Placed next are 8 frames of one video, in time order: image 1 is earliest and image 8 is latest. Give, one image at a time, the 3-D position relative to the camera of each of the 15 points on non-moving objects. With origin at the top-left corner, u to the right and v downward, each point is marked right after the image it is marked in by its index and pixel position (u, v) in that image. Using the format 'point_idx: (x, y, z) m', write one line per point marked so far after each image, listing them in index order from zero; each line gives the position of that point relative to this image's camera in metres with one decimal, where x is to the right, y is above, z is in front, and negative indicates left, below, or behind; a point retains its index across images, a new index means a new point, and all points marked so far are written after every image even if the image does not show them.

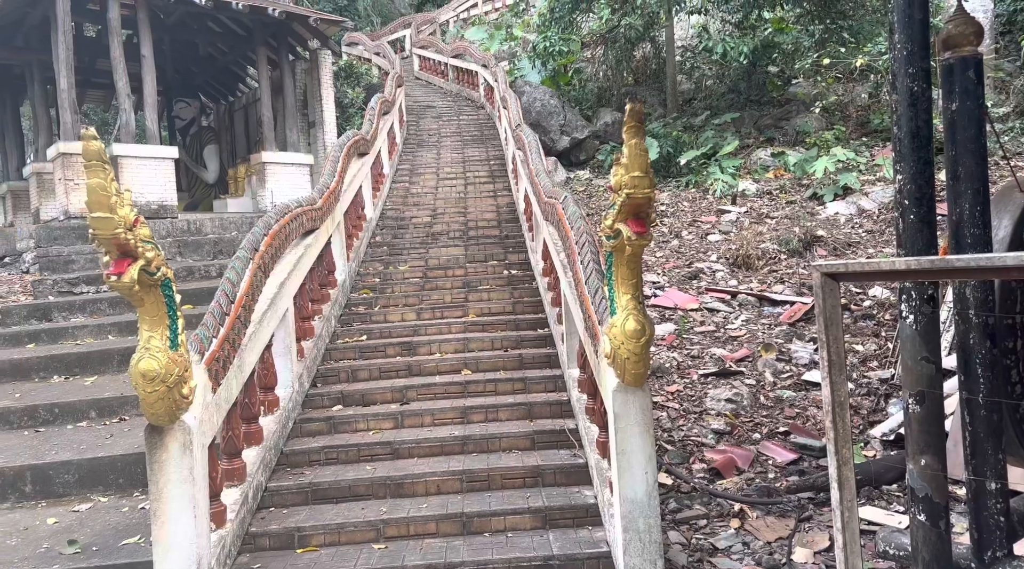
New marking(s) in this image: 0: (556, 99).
0: (+0.8, +3.2, +16.8) m
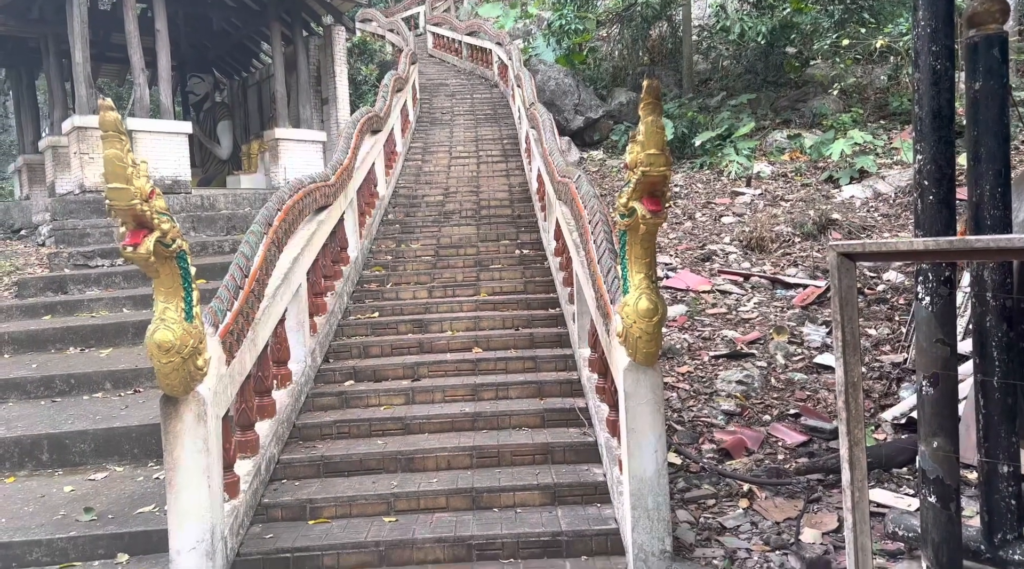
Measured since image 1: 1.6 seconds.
0: (+1.0, +3.6, +16.7) m
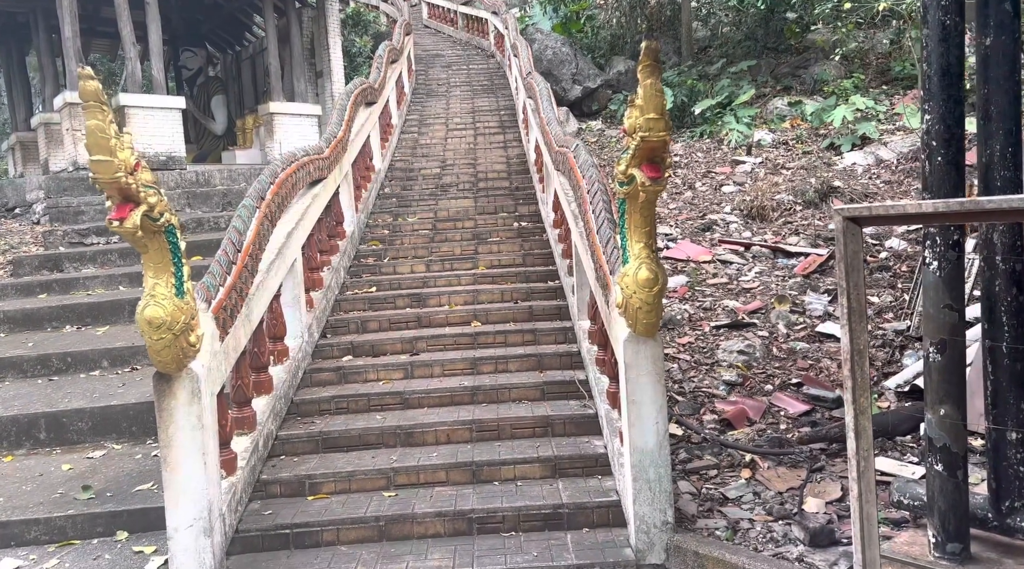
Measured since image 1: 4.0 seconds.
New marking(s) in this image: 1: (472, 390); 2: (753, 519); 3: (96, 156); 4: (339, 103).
0: (+1.0, +4.1, +16.6) m
1: (-0.3, -0.7, +6.2) m
2: (+1.2, -1.2, +4.8) m
3: (-1.8, +0.6, +4.3) m
4: (-1.7, +1.8, +9.7) m
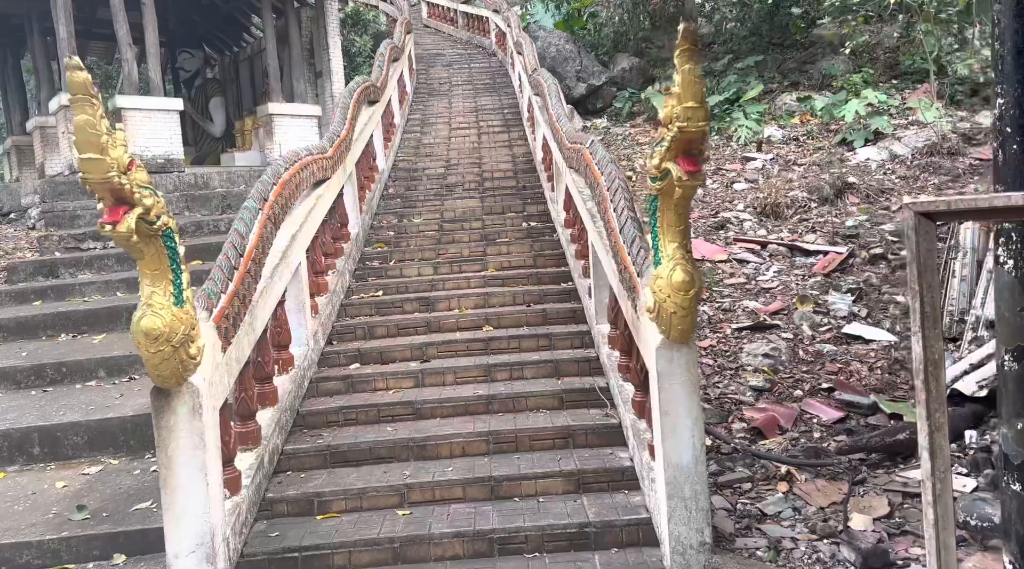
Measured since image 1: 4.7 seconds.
0: (+1.0, +4.1, +16.3) m
1: (-0.2, -0.7, +5.9) m
2: (+1.3, -1.2, +4.5) m
3: (-1.8, +0.5, +4.0) m
4: (-1.7, +1.8, +9.4) m
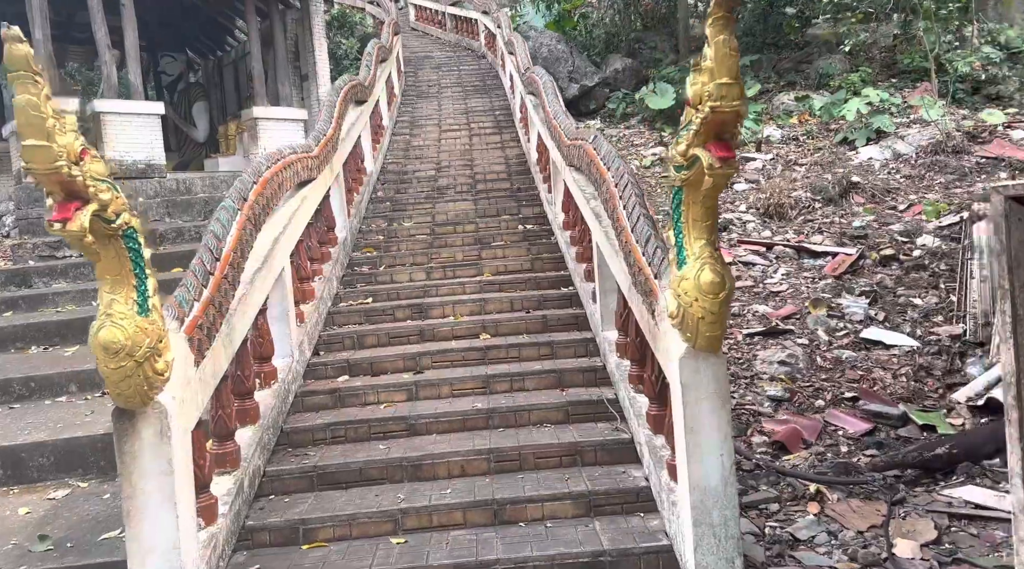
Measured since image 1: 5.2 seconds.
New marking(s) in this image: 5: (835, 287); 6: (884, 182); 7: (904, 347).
0: (+0.9, +4.0, +15.9) m
1: (-0.1, -0.7, +5.5) m
2: (+1.4, -1.2, +4.1) m
3: (-1.7, +0.5, +3.5) m
4: (-1.7, +1.7, +8.9) m
5: (+2.7, 0.0, +7.8) m
6: (+3.9, +1.1, +10.0) m
7: (+2.7, -0.4, +6.6) m
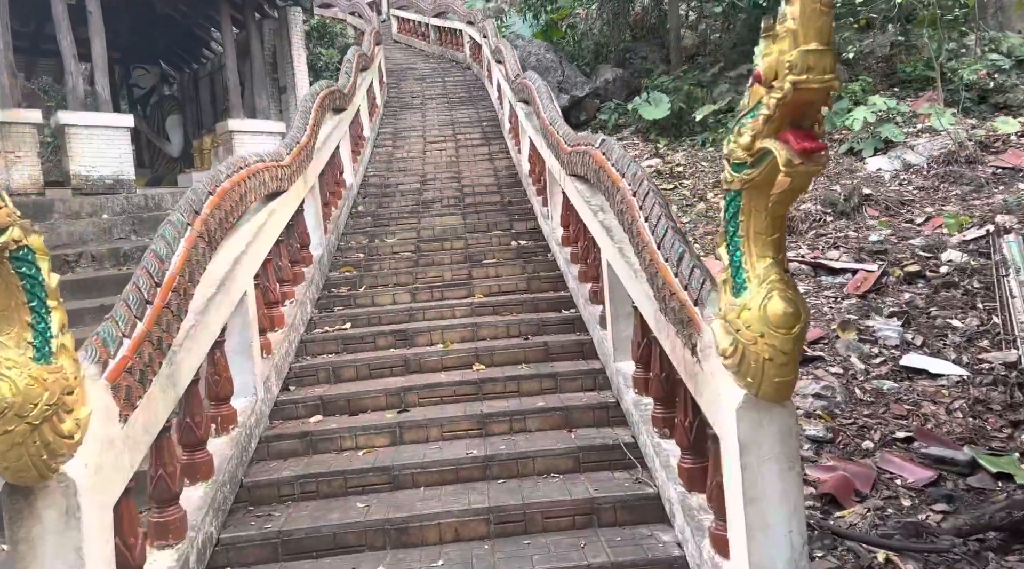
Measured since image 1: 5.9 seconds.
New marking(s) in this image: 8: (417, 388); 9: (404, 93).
0: (+0.7, +3.7, +15.2) m
1: (-0.1, -0.9, +4.7) m
2: (+1.4, -1.3, +3.3) m
3: (-1.7, +0.4, +2.7) m
4: (-1.8, +1.5, +8.1) m
5: (+2.6, -0.2, +7.1) m
6: (+3.8, +0.9, +9.3) m
7: (+2.7, -0.6, +5.9) m
8: (-0.5, -0.6, +5.4) m
9: (-1.7, +3.1, +15.6) m
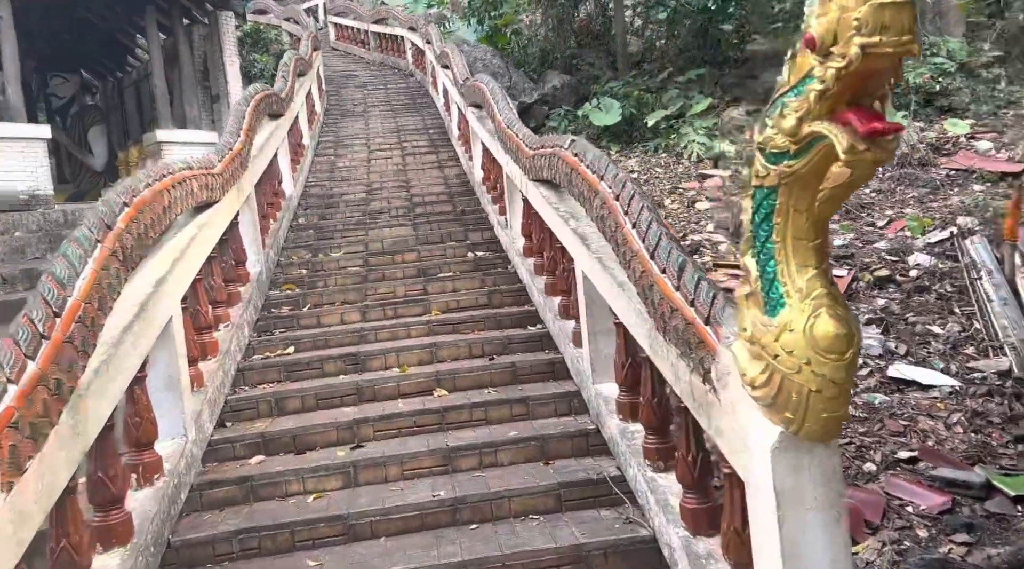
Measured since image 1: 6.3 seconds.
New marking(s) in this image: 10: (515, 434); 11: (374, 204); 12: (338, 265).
0: (-0.2, +3.5, +14.7) m
1: (-0.3, -0.9, +4.1) m
2: (+1.4, -1.3, +2.8) m
3: (-1.7, +0.3, +2.1) m
4: (-2.2, +1.4, +7.5) m
5: (+2.3, -0.2, +6.7) m
6: (+3.4, +0.8, +9.0) m
7: (+2.5, -0.6, +5.5) m
8: (-0.7, -0.7, +4.8) m
9: (-2.6, +2.9, +14.9) m
10: (0.0, -0.7, +4.6) m
11: (-1.3, +0.8, +9.2) m
12: (-1.4, +0.1, +7.4) m
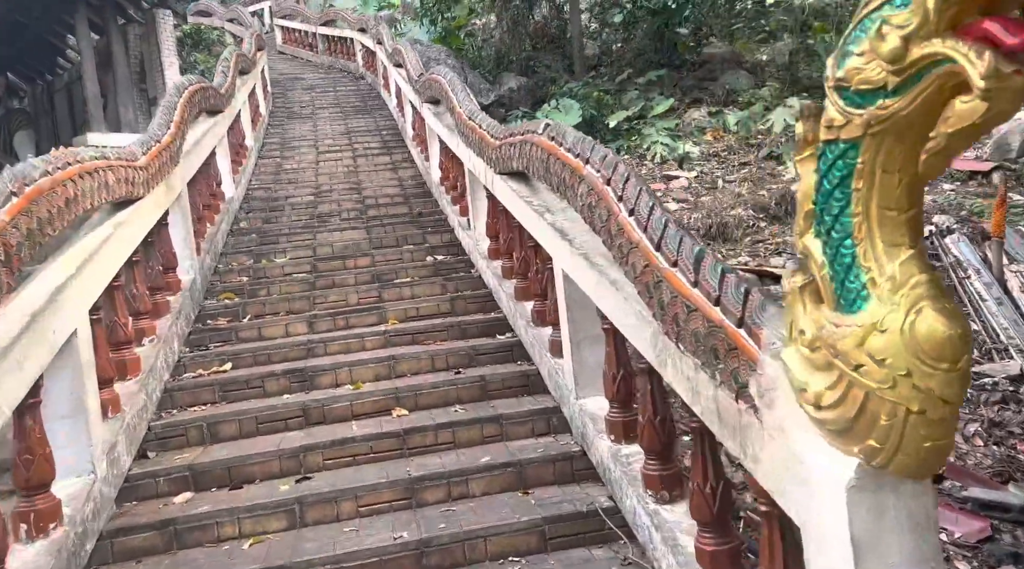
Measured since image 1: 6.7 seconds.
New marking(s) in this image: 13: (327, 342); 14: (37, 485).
0: (-0.9, +3.3, +14.1) m
1: (-0.3, -0.9, +3.5) m
2: (+1.3, -1.3, +2.3) m
3: (-1.7, +0.3, +1.4) m
4: (-2.4, +1.3, +6.8) m
5: (+2.1, -0.2, +6.2) m
6: (+3.0, +0.8, +8.5) m
7: (+2.3, -0.6, +5.0) m
8: (-0.8, -0.7, +4.2) m
9: (-3.3, +2.7, +14.2) m
10: (-0.1, -0.7, +4.0) m
11: (-1.7, +0.7, +8.5) m
12: (-1.6, +0.1, +6.8) m
13: (-1.0, -0.3, +5.4) m
14: (-1.6, -0.7, +3.2) m
